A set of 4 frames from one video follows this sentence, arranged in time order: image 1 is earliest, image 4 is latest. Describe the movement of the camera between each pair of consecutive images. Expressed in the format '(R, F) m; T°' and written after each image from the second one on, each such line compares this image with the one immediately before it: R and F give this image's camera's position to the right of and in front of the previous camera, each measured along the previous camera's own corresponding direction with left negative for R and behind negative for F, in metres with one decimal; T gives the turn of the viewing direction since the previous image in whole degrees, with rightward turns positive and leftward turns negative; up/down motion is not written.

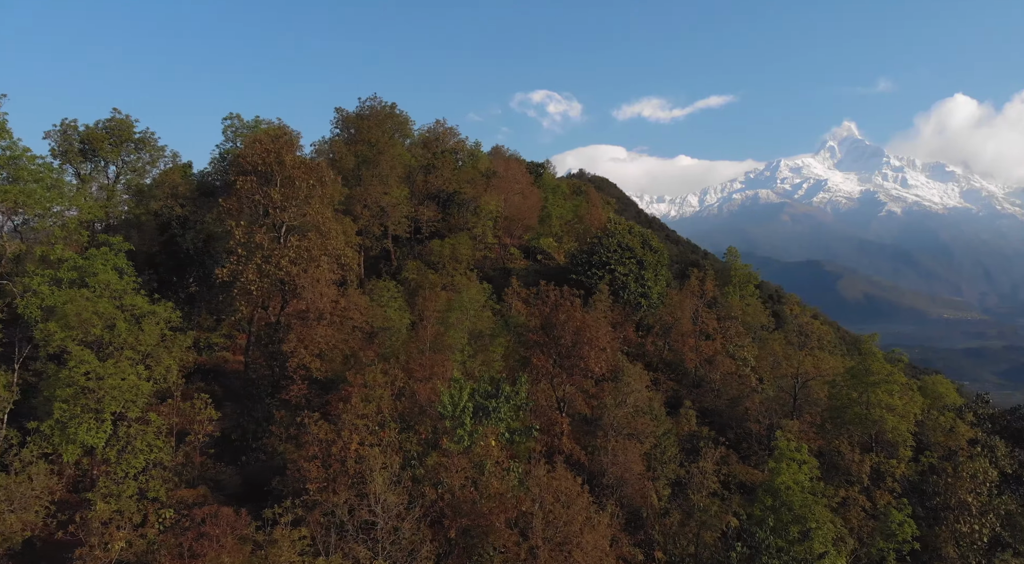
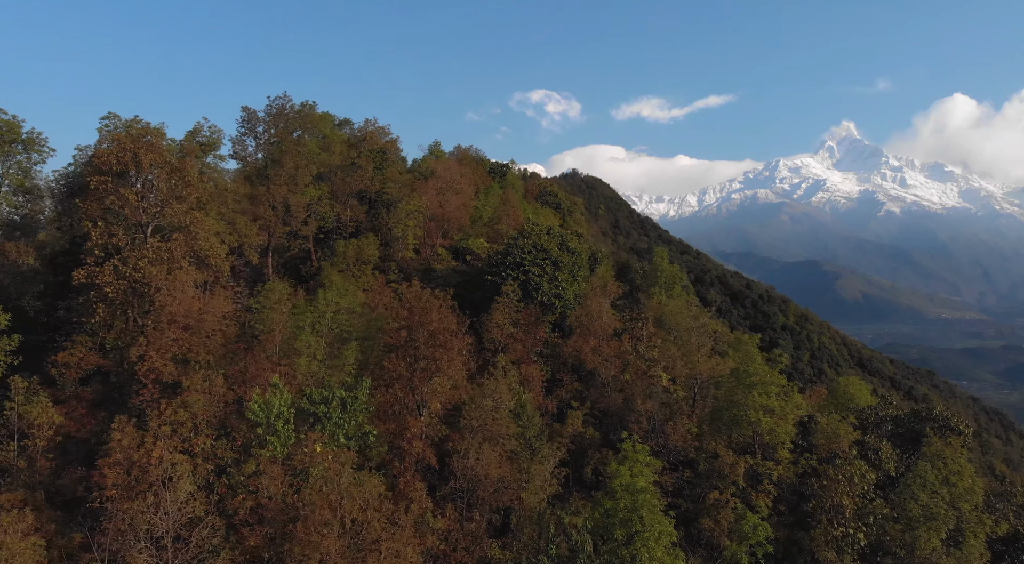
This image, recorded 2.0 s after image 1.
(-4.7, -9.8) m; 0°
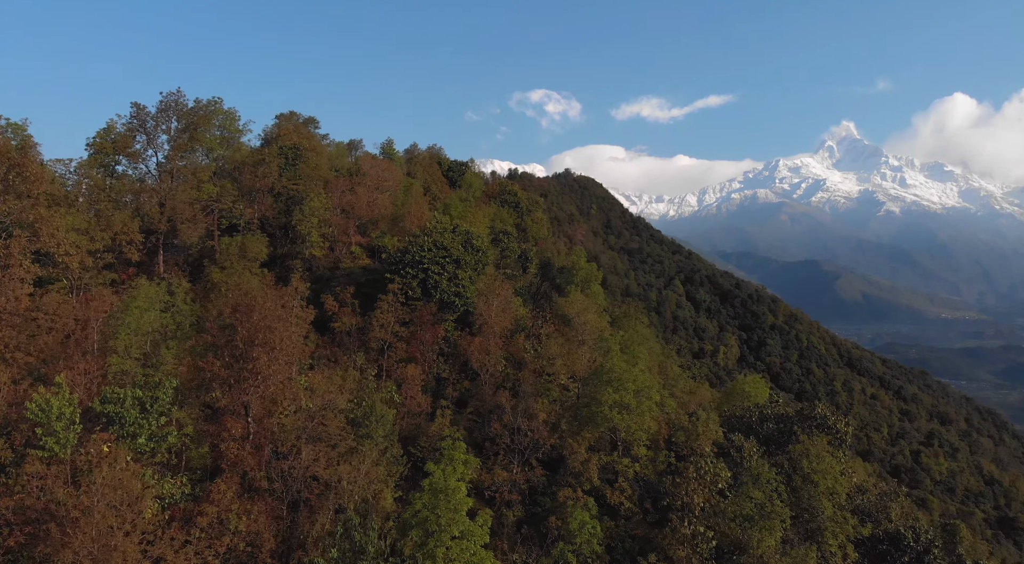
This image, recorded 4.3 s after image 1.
(+6.1, +0.3) m; 0°
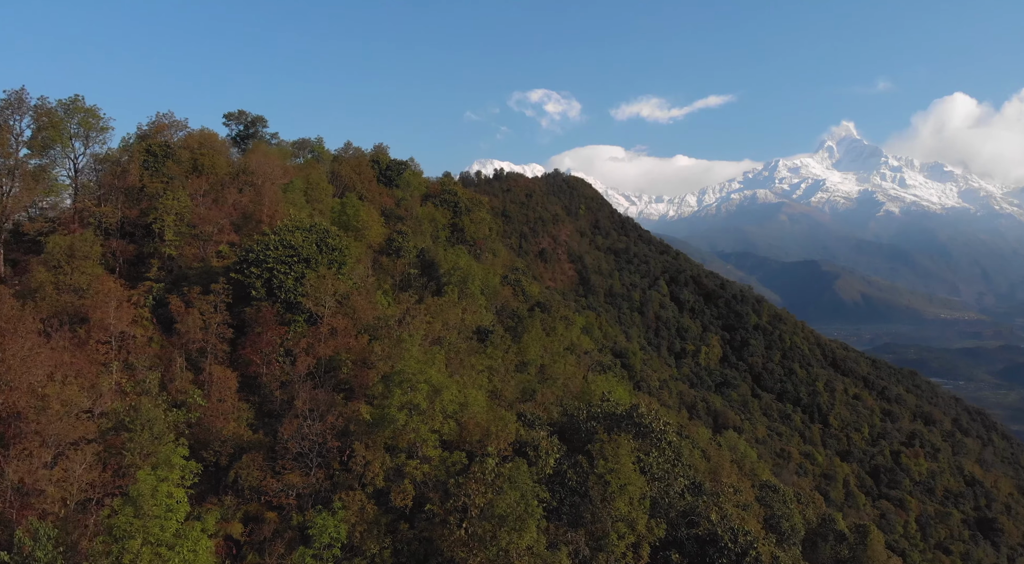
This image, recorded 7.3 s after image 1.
(+8.9, +0.4) m; 0°
